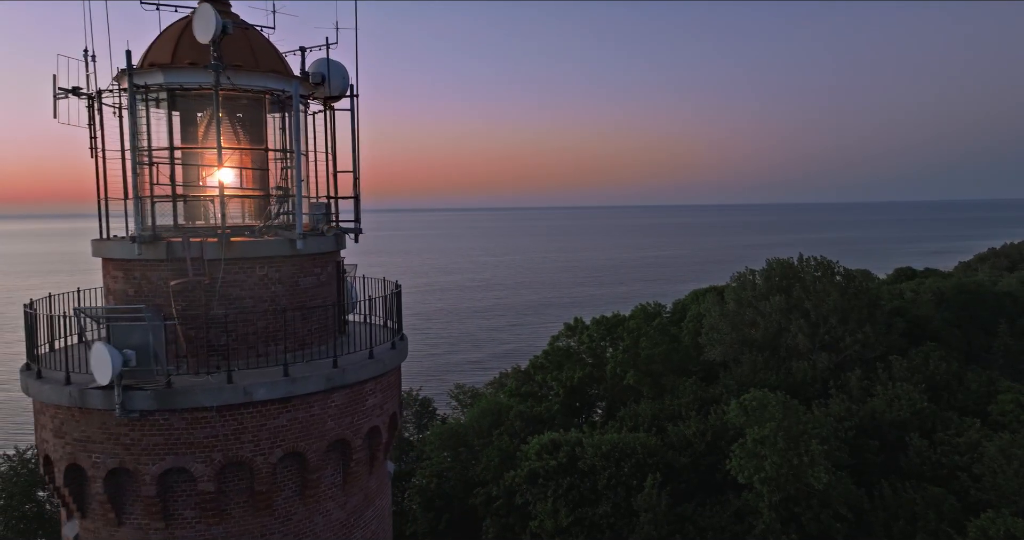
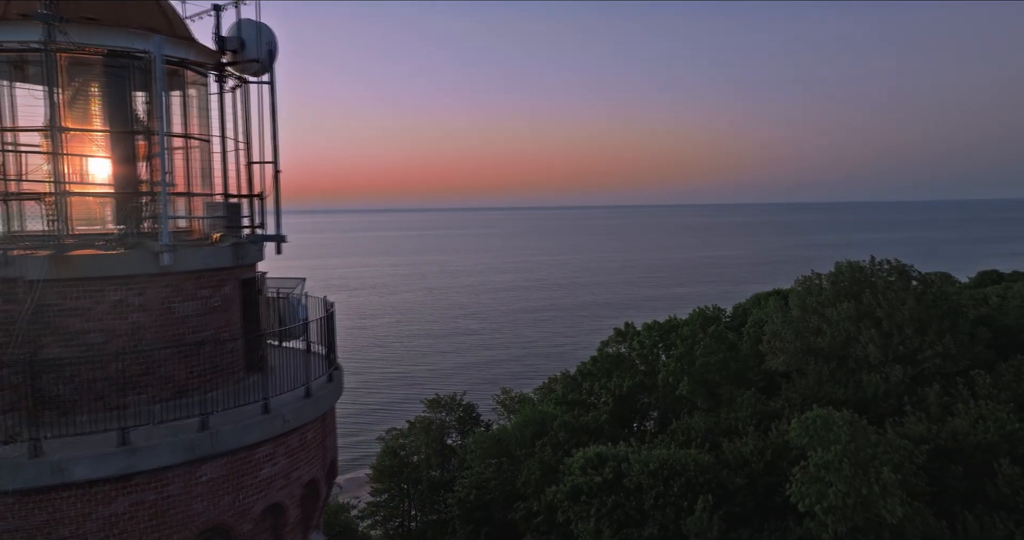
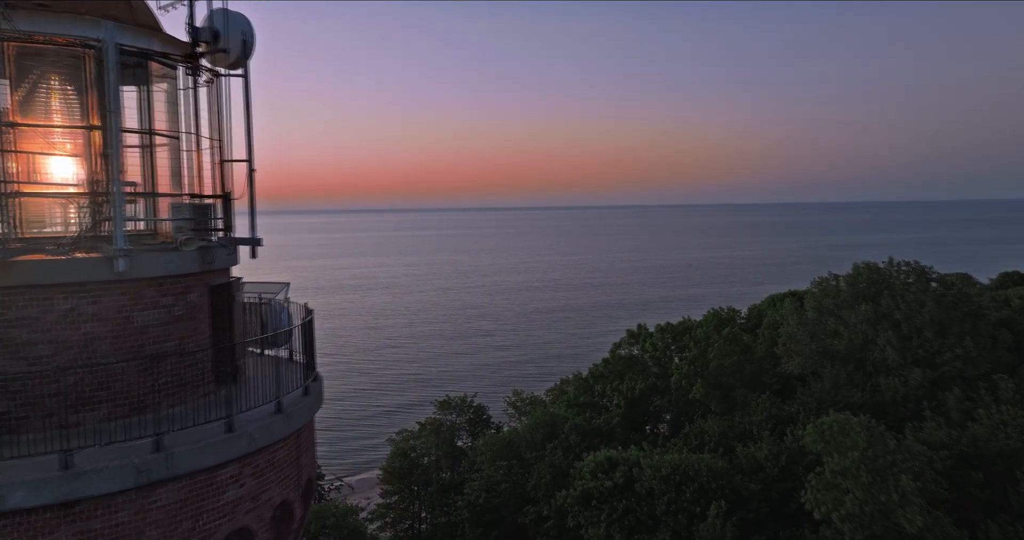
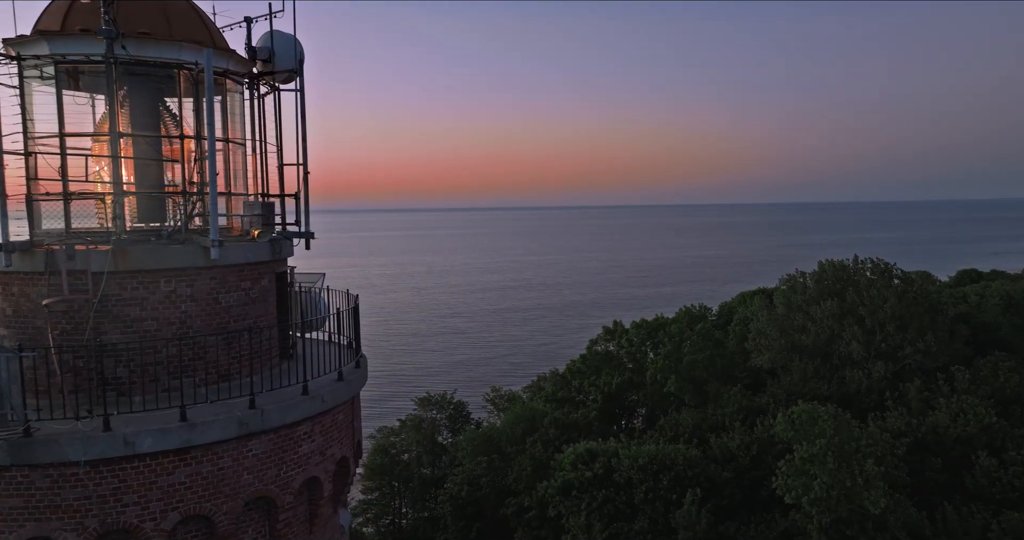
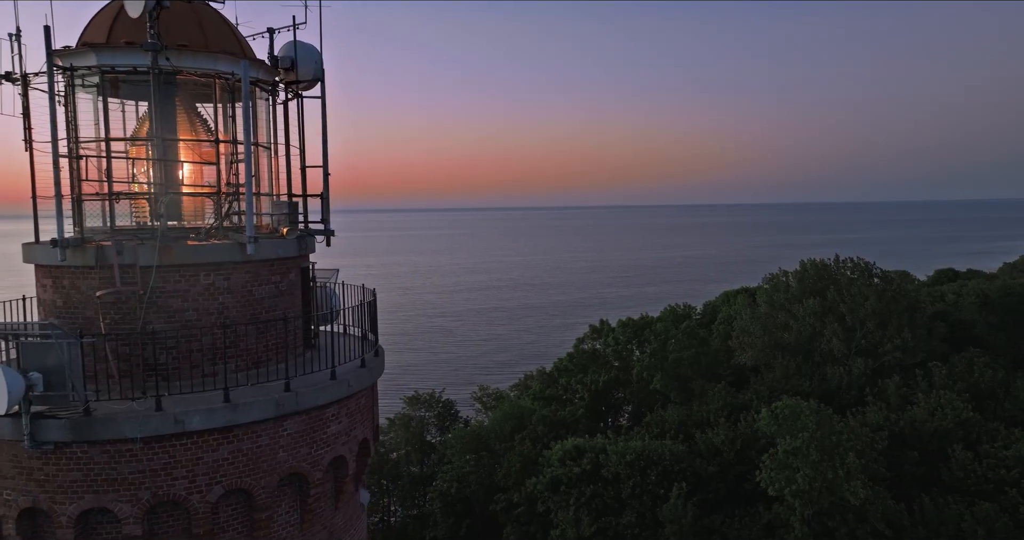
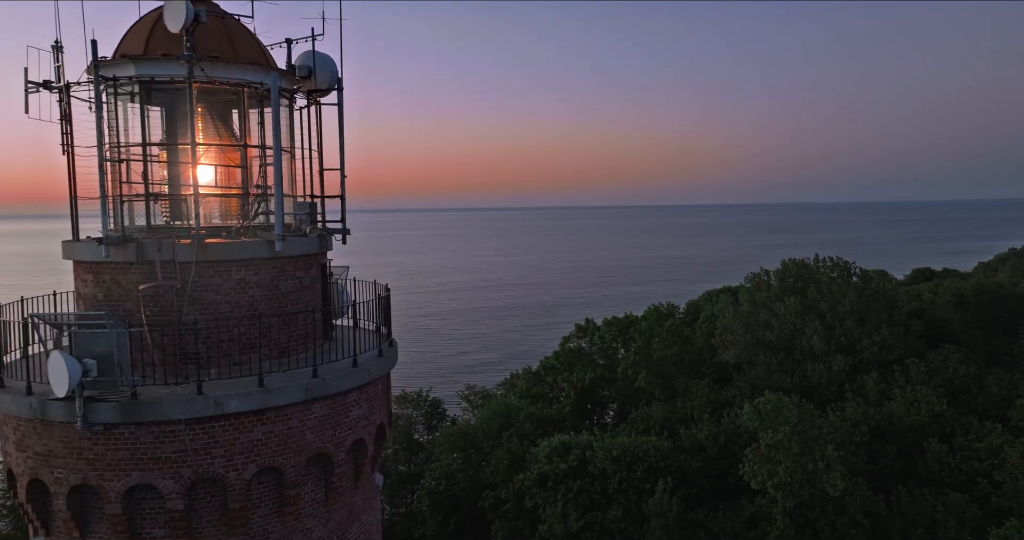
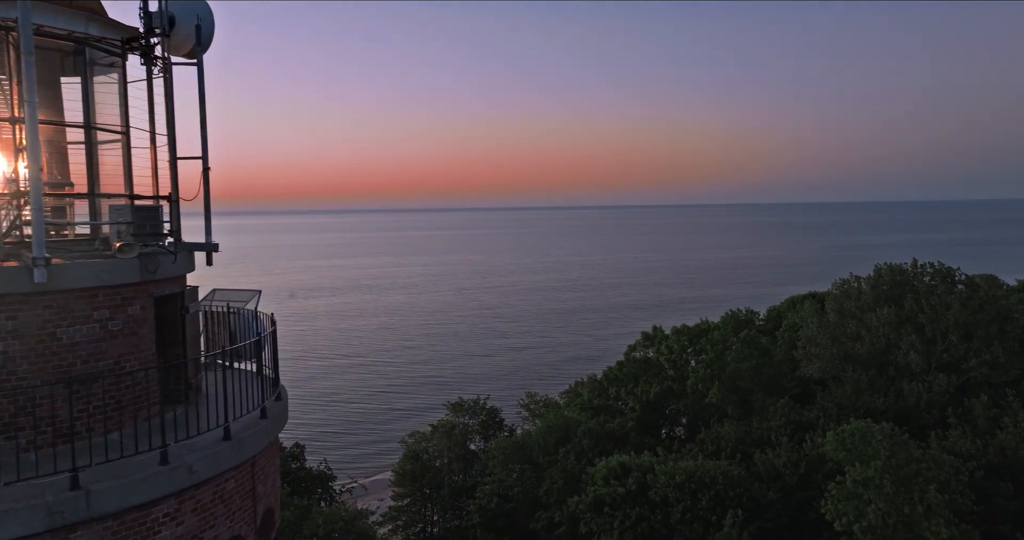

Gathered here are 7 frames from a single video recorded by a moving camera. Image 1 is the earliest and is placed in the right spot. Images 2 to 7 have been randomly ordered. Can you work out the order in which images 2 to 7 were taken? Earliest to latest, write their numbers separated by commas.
6, 5, 4, 2, 3, 7
